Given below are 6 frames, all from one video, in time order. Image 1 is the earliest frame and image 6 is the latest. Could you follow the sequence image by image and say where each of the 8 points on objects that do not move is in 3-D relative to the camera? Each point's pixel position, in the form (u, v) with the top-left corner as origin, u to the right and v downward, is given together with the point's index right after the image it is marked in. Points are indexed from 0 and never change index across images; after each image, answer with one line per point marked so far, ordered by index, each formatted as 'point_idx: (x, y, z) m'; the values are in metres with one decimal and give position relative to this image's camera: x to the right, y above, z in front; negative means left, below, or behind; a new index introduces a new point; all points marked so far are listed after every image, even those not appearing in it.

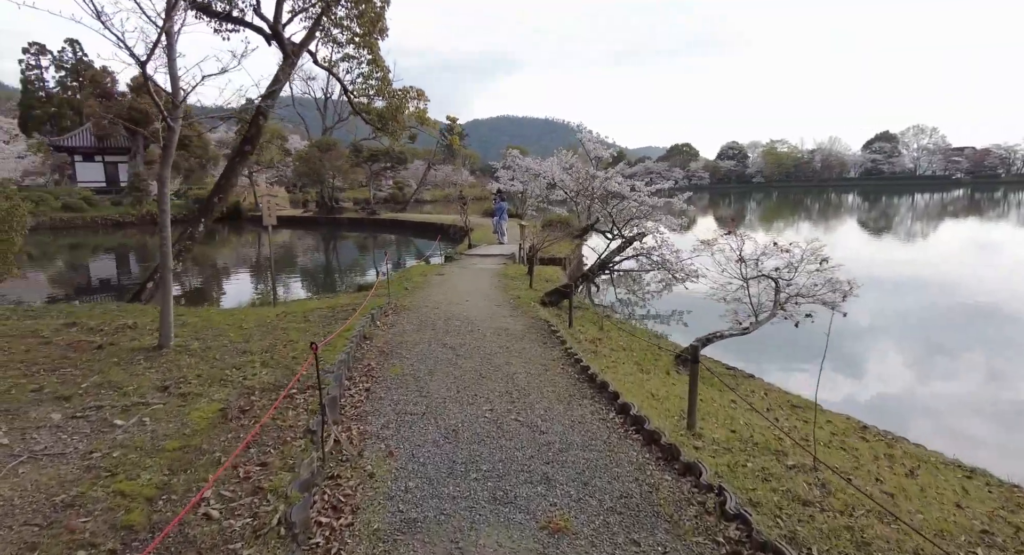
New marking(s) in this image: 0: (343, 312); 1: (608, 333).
0: (-2.3, -0.5, +7.5) m
1: (+1.2, -0.7, +6.7) m
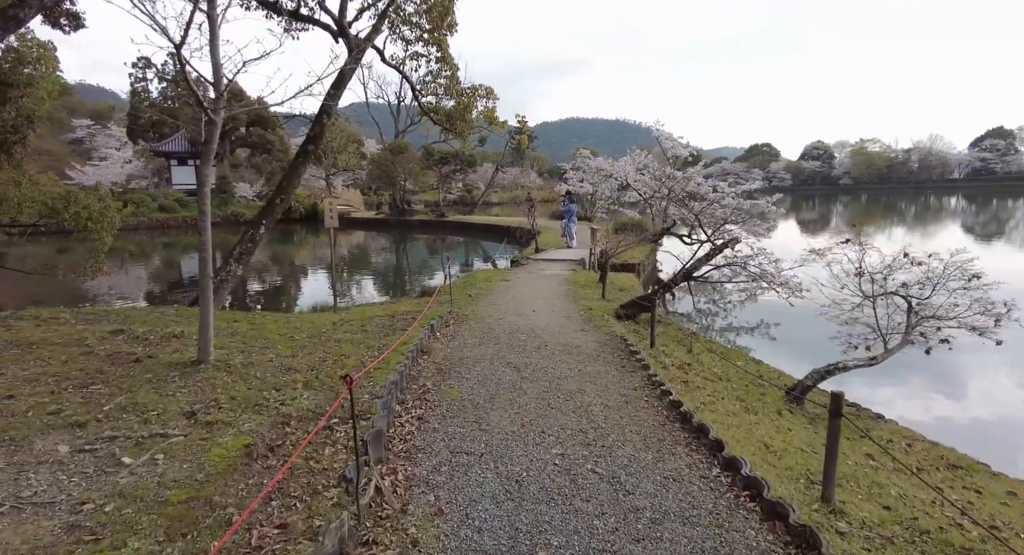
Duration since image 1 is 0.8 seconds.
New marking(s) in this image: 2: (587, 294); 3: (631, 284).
0: (-1.4, -0.6, +7.0) m
1: (+2.0, -0.8, +5.8) m
2: (+1.3, -0.3, +9.3) m
3: (+2.4, -0.1, +10.8) m
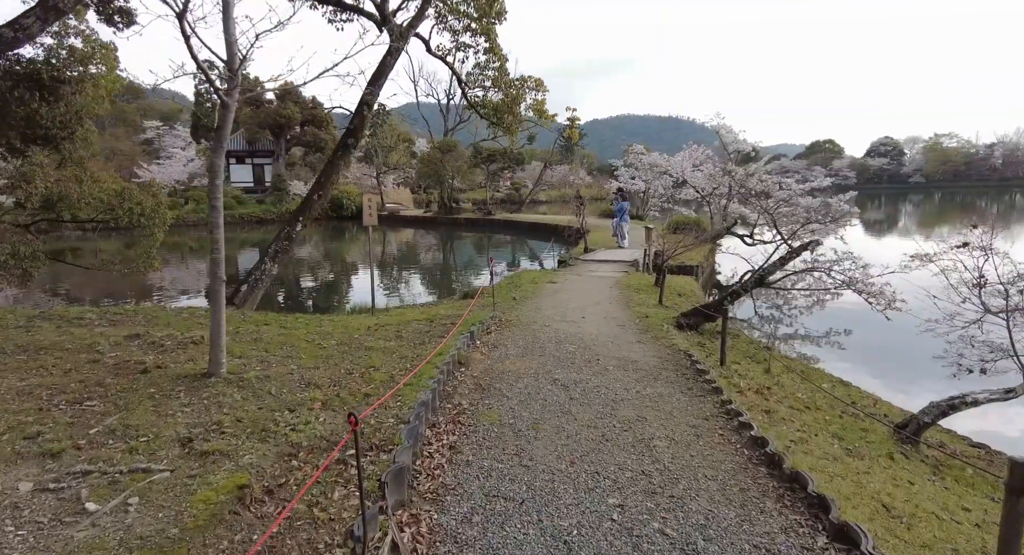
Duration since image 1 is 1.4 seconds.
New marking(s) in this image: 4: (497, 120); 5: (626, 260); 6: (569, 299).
0: (-0.8, -0.6, +6.5) m
1: (+2.4, -0.9, +5.0) m
2: (+2.0, -0.3, +8.5) m
3: (+3.2, -0.2, +10.0) m
4: (-0.3, +3.6, +12.4) m
5: (+2.6, +0.4, +12.5) m
6: (+0.9, -0.3, +8.7) m
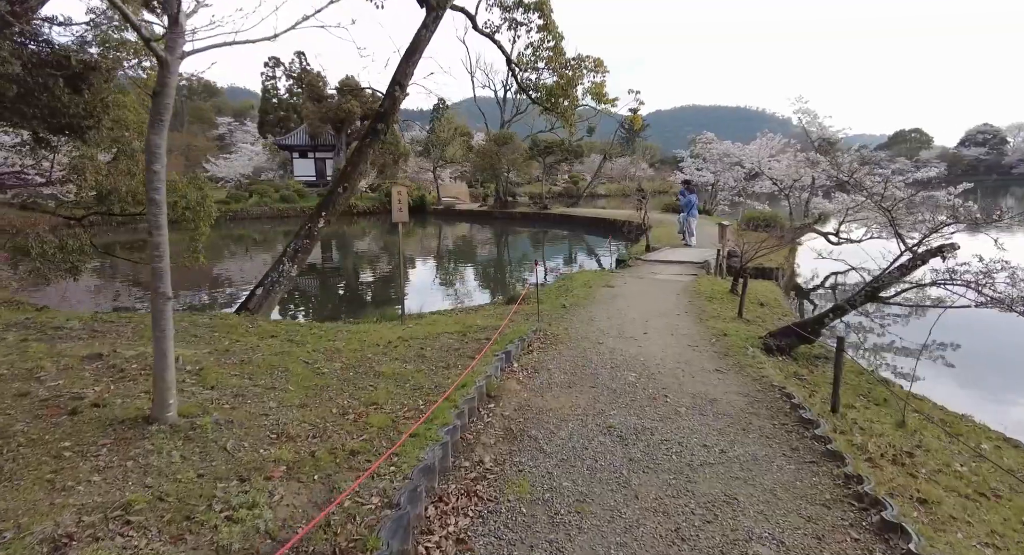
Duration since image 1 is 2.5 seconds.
0: (-0.4, -0.7, +5.5) m
1: (+2.7, -1.0, +3.7) m
2: (+2.7, -0.4, +7.2) m
3: (+4.1, -0.3, +8.5) m
4: (+0.8, +3.6, +11.3) m
5: (+3.7, +0.3, +11.1) m
6: (+1.6, -0.4, +7.5) m
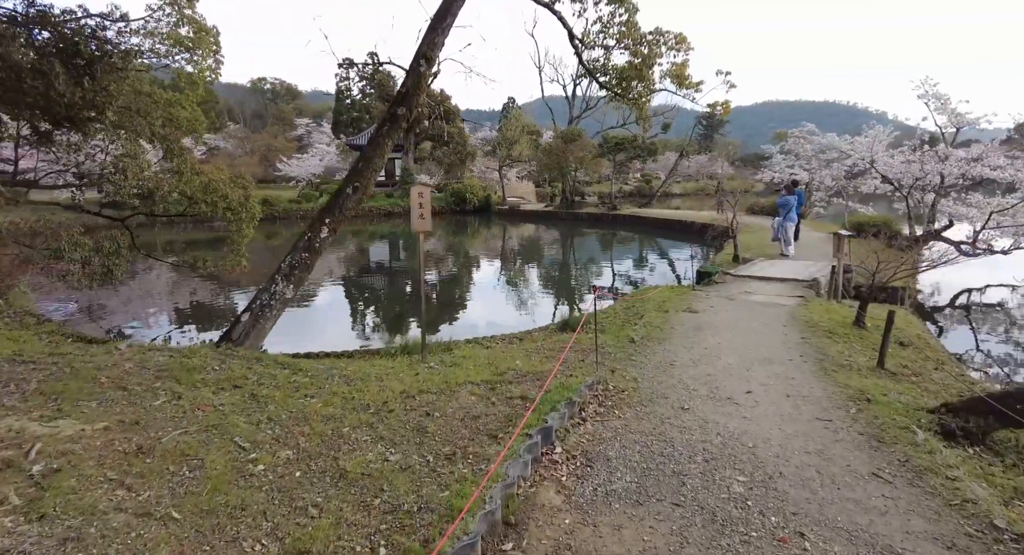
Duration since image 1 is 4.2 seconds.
0: (-0.1, -0.9, +3.9) m
1: (+2.8, -1.4, +1.8) m
2: (+3.2, -0.8, +5.3) m
3: (+4.7, -0.6, +6.4) m
4: (+1.9, +3.3, +9.5) m
5: (+4.7, 0.0, +9.0) m
6: (+2.1, -0.7, +5.7) m
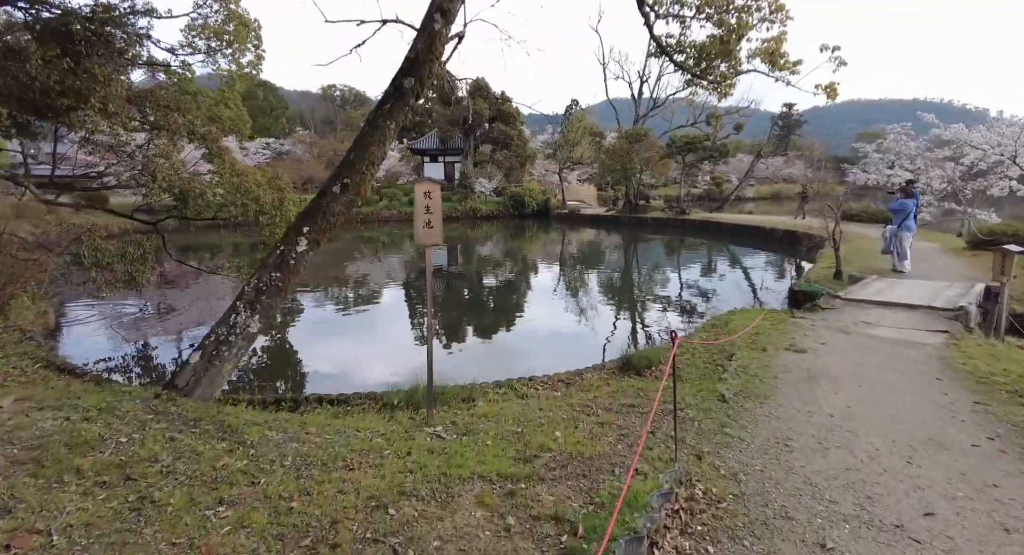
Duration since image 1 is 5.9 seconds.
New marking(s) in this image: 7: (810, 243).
0: (+0.1, -1.1, +2.4) m
1: (+2.6, -1.6, -0.1) m
2: (+3.5, -1.0, +3.4) m
3: (+5.1, -1.0, +4.3) m
4: (+2.7, +3.0, +7.8) m
5: (+5.4, -0.3, +6.9) m
6: (+2.4, -1.0, +3.9) m
7: (+8.6, +1.0, +15.8) m
